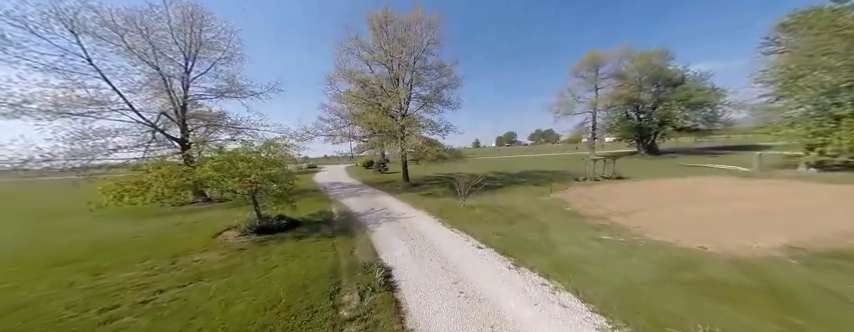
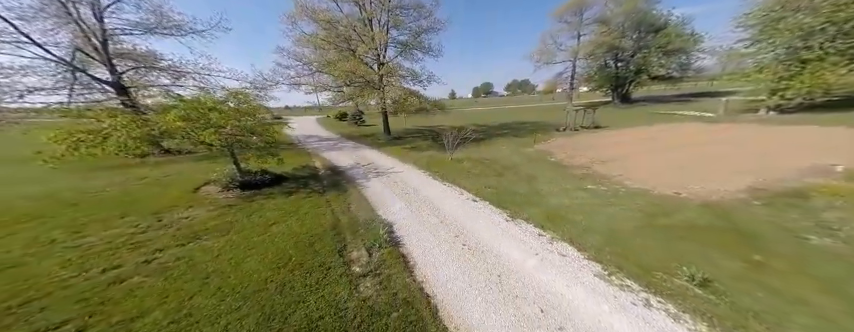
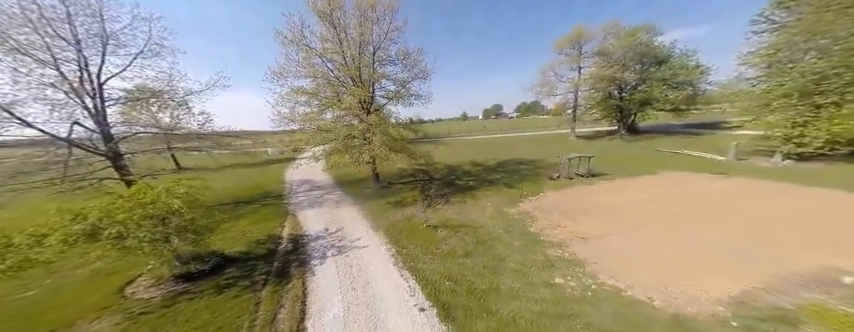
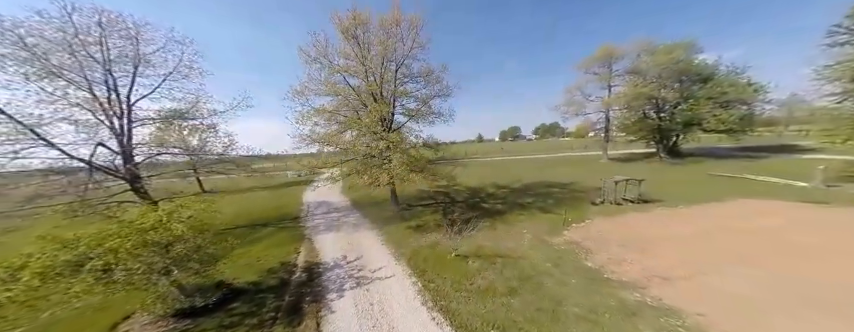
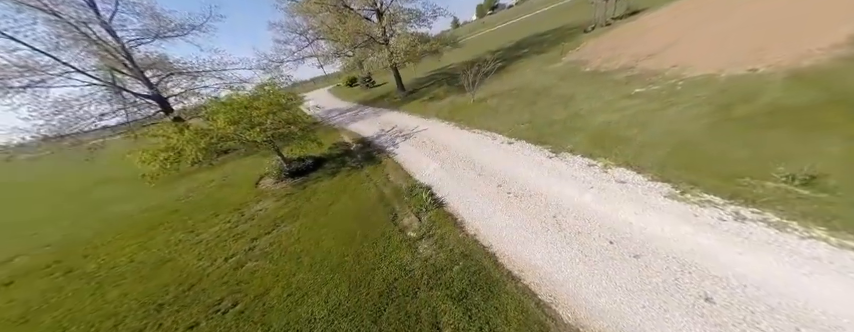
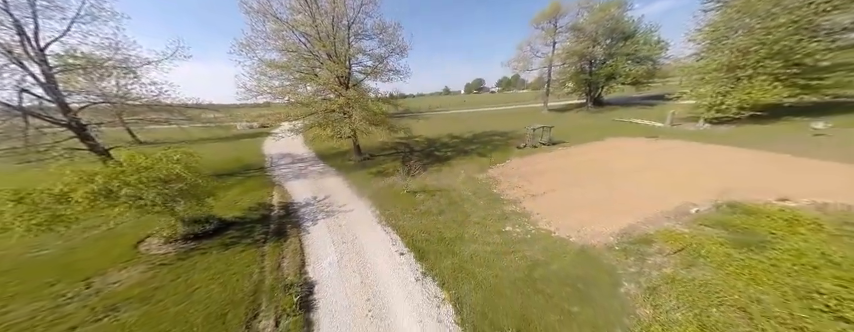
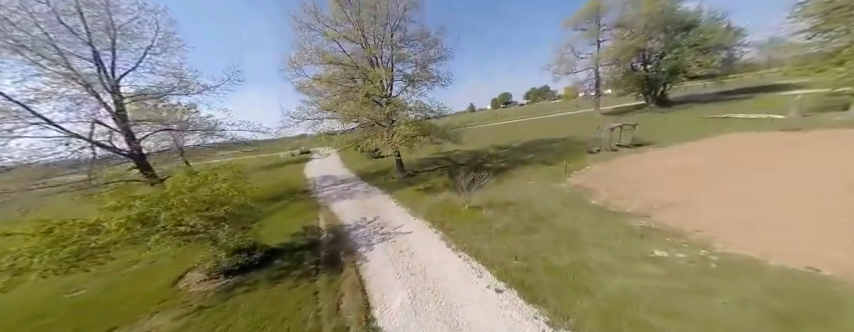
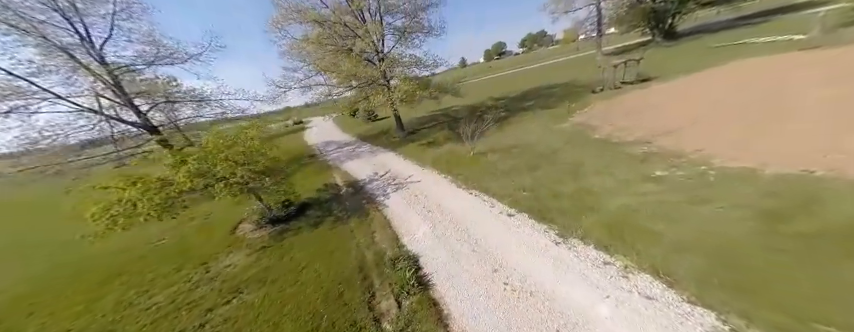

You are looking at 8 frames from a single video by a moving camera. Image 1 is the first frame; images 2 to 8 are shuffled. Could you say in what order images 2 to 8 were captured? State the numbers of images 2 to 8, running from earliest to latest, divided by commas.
2, 5, 8, 7, 4, 3, 6
